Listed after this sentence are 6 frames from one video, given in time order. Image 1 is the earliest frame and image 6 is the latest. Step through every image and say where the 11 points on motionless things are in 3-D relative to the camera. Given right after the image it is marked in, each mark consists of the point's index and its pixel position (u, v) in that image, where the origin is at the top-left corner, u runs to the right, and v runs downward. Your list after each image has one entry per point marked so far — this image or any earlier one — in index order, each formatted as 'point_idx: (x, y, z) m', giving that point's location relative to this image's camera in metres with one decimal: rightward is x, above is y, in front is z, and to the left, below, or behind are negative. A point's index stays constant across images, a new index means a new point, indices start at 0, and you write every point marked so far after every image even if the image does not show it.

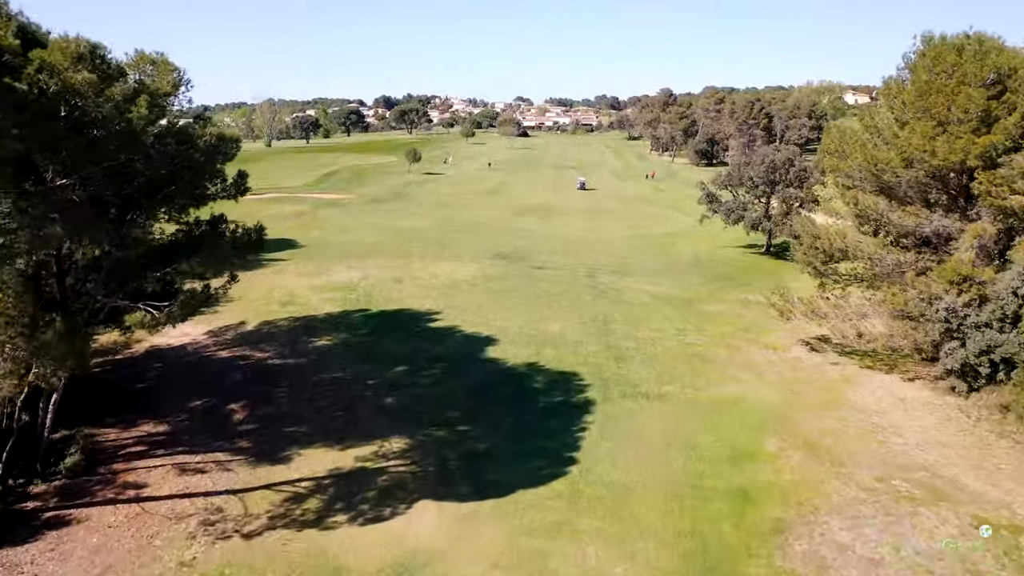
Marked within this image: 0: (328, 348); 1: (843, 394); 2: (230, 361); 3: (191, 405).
0: (-4.6, -1.5, +19.9) m
1: (+7.9, -2.5, +19.1) m
2: (-6.6, -1.7, +18.7) m
3: (-6.5, -2.3, +16.2) m
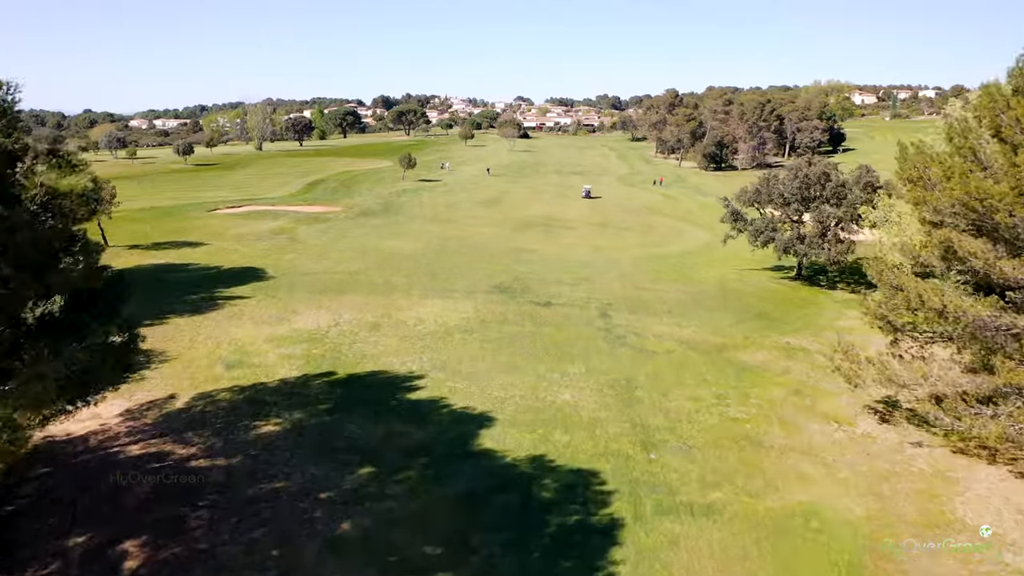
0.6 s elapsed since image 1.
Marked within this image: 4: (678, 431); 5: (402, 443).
0: (-4.6, -2.9, +15.4) m
1: (+7.9, -3.9, +14.6) m
2: (-6.6, -3.1, +14.2) m
3: (-6.5, -3.7, +11.7) m
4: (+3.6, -3.1, +17.1) m
5: (-2.2, -3.0, +15.7) m
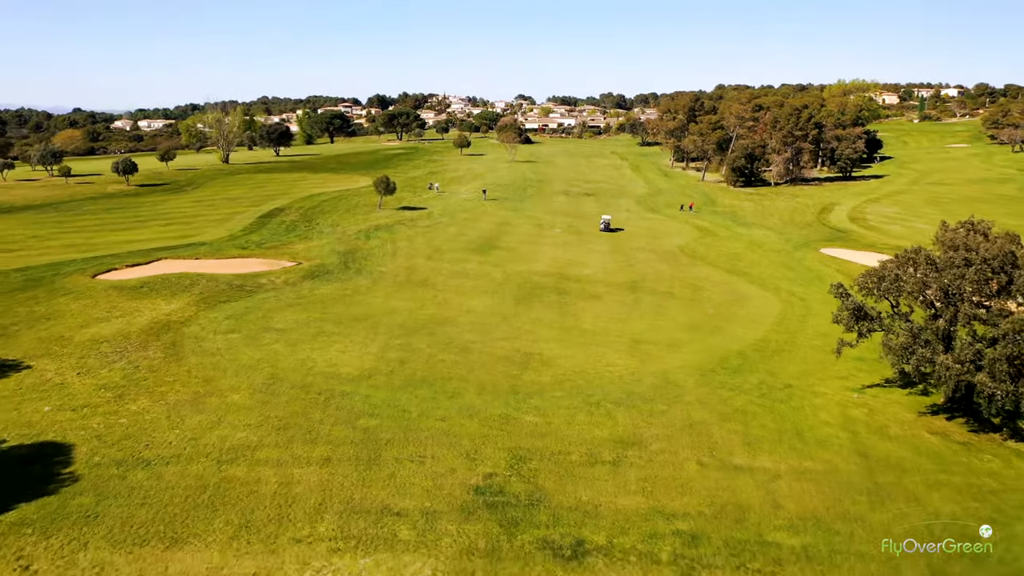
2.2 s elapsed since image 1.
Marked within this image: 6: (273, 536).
0: (-4.6, -7.1, +2.2) m
1: (+7.8, -8.2, +1.3) m
2: (-6.7, -7.4, +1.0) m
3: (-6.6, -8.0, -1.5) m
4: (+3.5, -7.3, +3.8) m
5: (-2.2, -7.3, +2.4) m
6: (-4.3, -4.4, +14.3) m
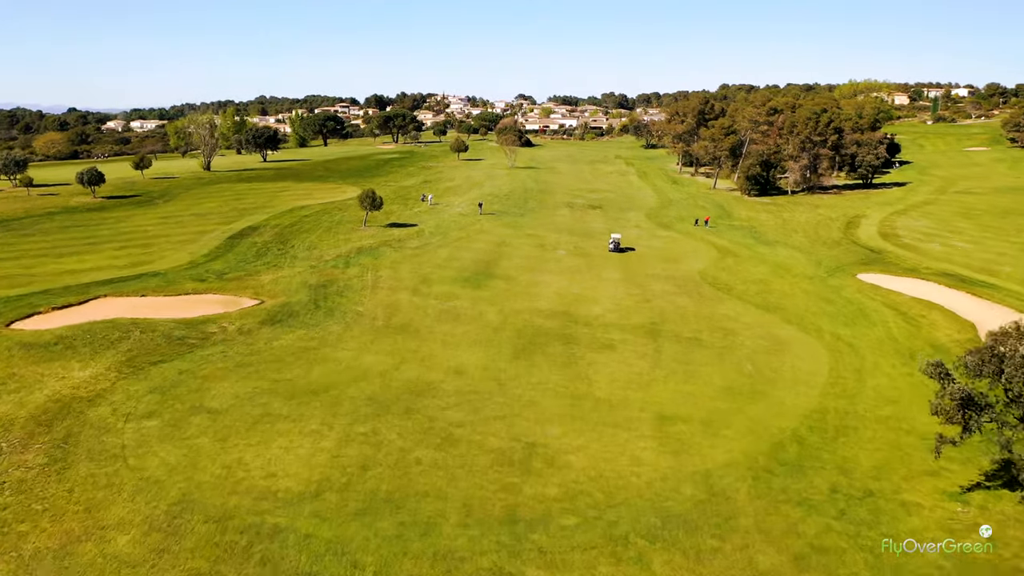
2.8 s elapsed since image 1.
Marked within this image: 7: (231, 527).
0: (-4.7, -9.1, -3.7) m
1: (+7.7, -10.1, -4.6) m
2: (-6.8, -9.3, -4.8) m
3: (-6.7, -9.9, -7.4) m
4: (+3.4, -9.3, -2.0) m
5: (-2.3, -9.2, -3.4) m
6: (-4.4, -6.3, +8.4) m
7: (-5.5, -4.6, +15.7) m
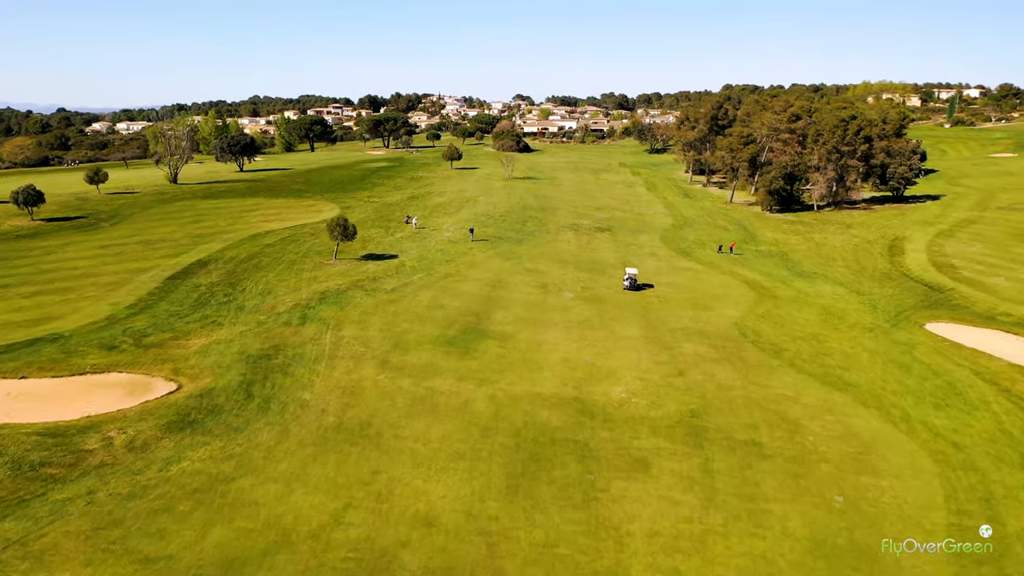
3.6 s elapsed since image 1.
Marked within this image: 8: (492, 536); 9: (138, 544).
0: (-4.8, -11.8, -12.1) m
1: (+7.7, -12.8, -12.9) m
2: (-6.8, -12.0, -13.3) m
3: (-6.7, -12.7, -15.8) m
4: (+3.4, -12.0, -10.4) m
5: (-2.4, -11.9, -11.8) m
6: (-4.4, -9.0, 0.0) m
7: (-5.6, -7.3, +7.3) m
8: (-0.5, -5.7, +18.0) m
9: (-7.9, -5.5, +16.6) m
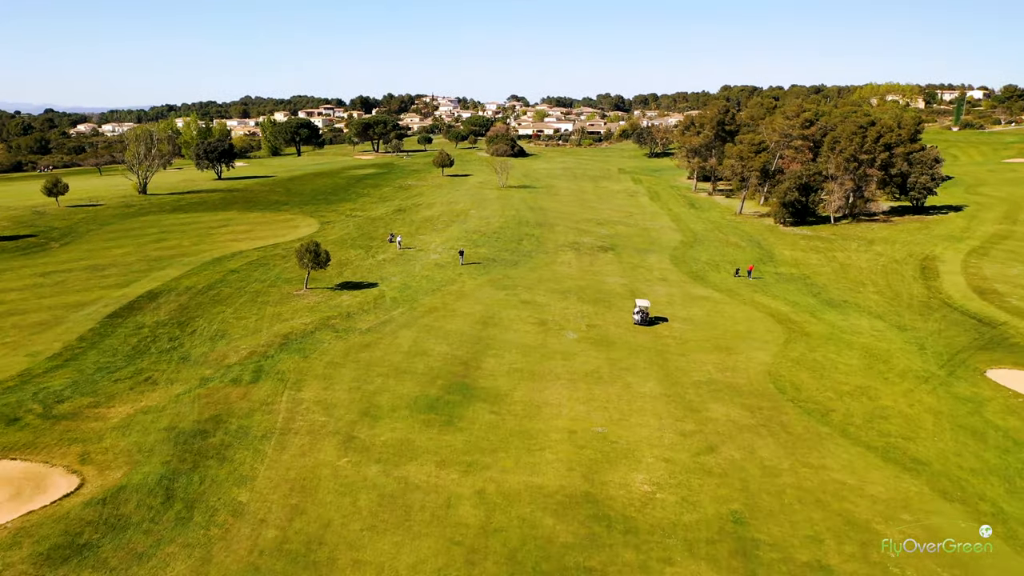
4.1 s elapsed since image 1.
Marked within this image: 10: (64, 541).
0: (-4.7, -13.6, -17.8) m
1: (+7.8, -14.6, -18.6) m
2: (-6.7, -13.8, -19.0) m
3: (-6.6, -14.5, -21.6) m
4: (+3.5, -13.8, -16.1) m
5: (-2.3, -13.7, -17.6) m
6: (-4.4, -10.8, -5.8) m
7: (-5.6, -9.2, +1.5) m
8: (-0.6, -7.5, +12.3) m
9: (-8.0, -7.3, +10.9) m
10: (-10.3, -5.7, +18.0) m
